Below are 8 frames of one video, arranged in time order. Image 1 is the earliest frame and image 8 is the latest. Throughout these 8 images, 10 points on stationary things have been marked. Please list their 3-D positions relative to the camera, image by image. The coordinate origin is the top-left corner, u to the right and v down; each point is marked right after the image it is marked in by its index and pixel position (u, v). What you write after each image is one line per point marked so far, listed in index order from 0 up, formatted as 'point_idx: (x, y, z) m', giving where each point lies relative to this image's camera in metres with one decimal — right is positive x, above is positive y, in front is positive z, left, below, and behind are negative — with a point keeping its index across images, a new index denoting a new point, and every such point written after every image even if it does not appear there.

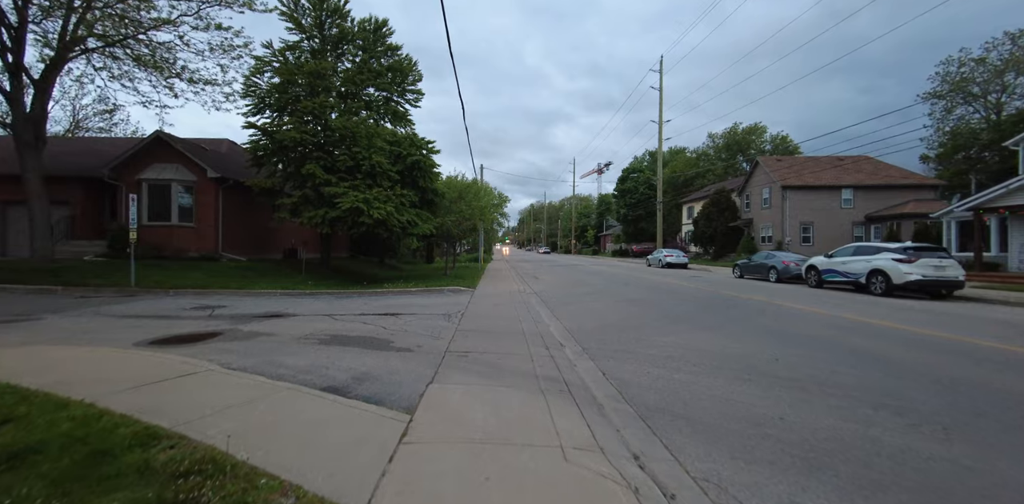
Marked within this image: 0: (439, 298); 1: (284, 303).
0: (-2.3, -1.5, +11.9) m
1: (-6.5, -1.5, +10.8) m
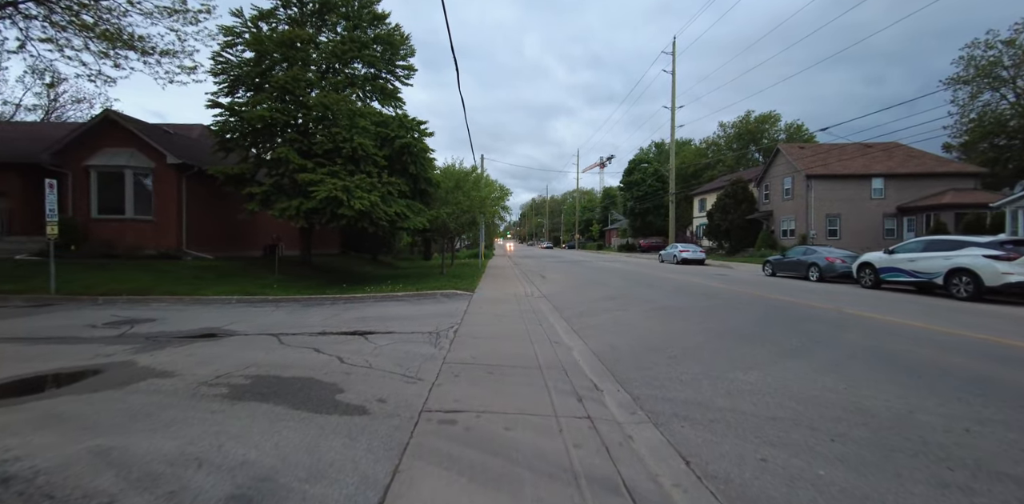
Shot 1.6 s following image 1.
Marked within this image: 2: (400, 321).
0: (-2.1, -1.5, +9.7) m
1: (-6.3, -1.5, +8.6) m
2: (-2.3, -1.5, +7.8) m
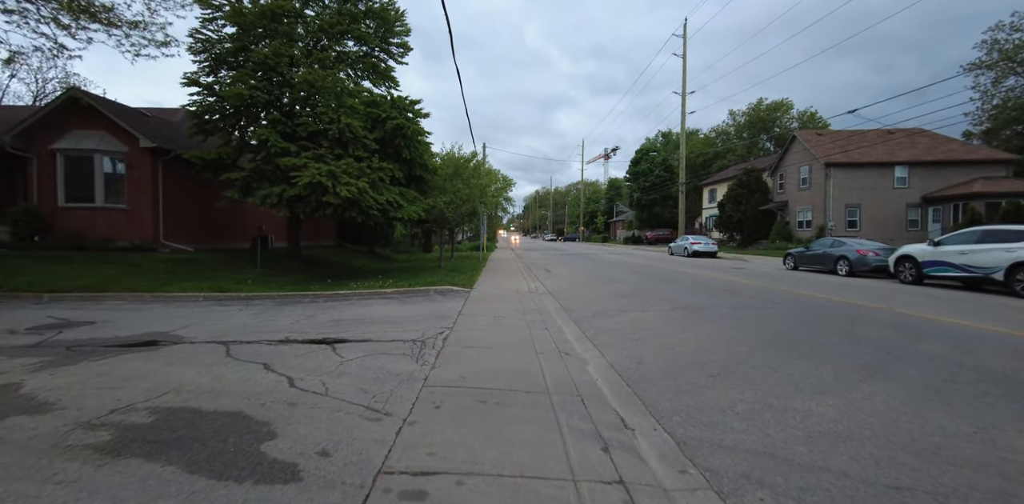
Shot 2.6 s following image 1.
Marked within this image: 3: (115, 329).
0: (-2.0, -1.3, +8.5) m
1: (-6.3, -1.3, +7.5) m
2: (-2.3, -1.3, +6.6) m
3: (-6.7, -1.3, +6.3) m
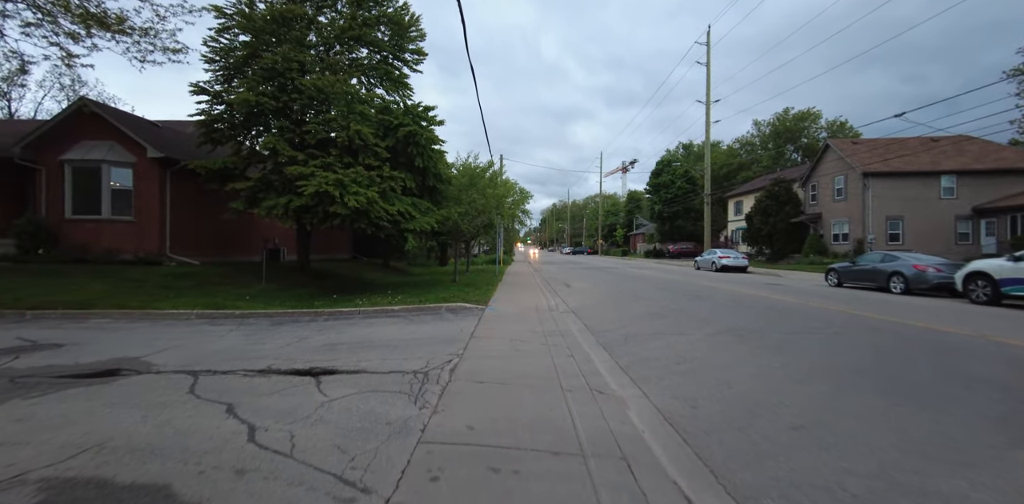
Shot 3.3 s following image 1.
0: (-1.7, -1.6, +7.6) m
1: (-6.0, -1.5, +6.7) m
2: (-2.0, -1.5, +5.7) m
3: (-6.4, -1.5, +5.6) m
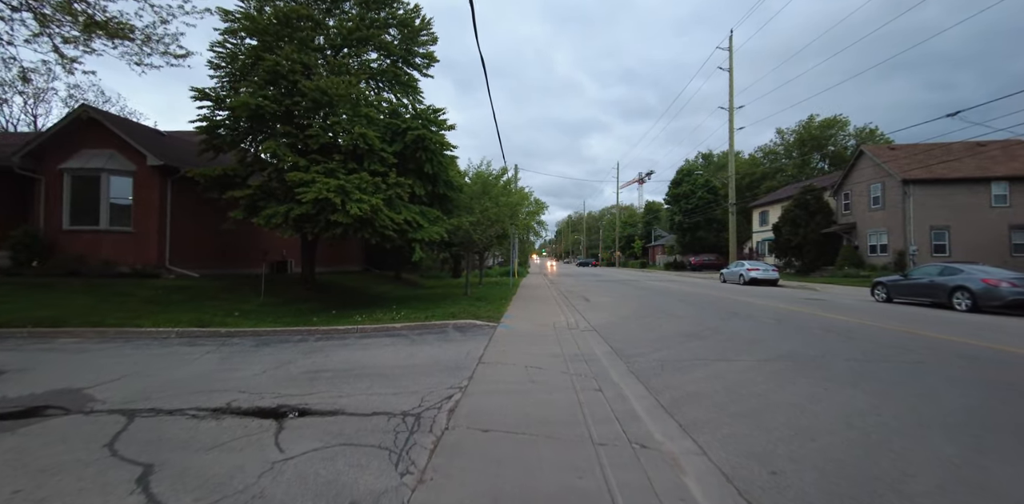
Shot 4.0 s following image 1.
0: (-1.4, -1.8, +6.6) m
1: (-5.7, -1.7, +5.9) m
2: (-1.8, -1.7, +4.8) m
3: (-6.3, -1.6, +4.8) m
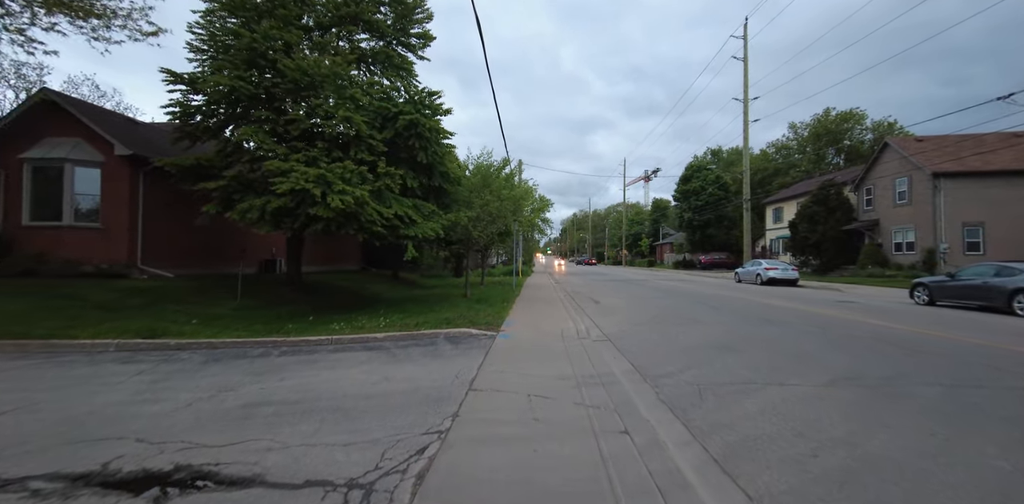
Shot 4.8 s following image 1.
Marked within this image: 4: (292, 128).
0: (-1.4, -1.7, +5.4) m
1: (-5.7, -1.7, +4.7) m
2: (-1.8, -1.6, +3.6) m
3: (-6.3, -1.6, +3.6) m
4: (-6.4, +3.6, +10.9) m
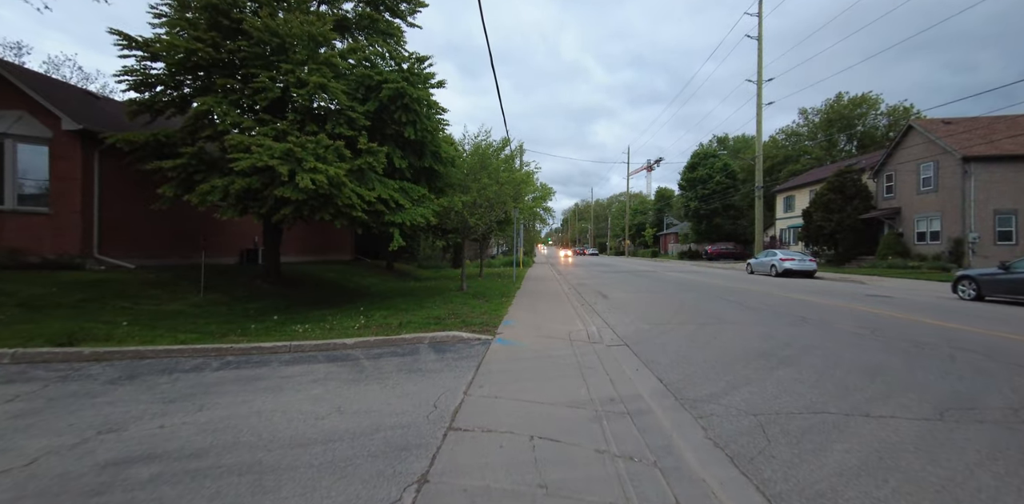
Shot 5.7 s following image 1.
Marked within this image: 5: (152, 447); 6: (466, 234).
0: (-1.4, -1.6, +4.1) m
1: (-5.8, -1.5, +3.5) m
2: (-1.9, -1.5, +2.3) m
3: (-6.3, -1.5, +2.4) m
4: (-6.4, +3.9, +9.5) m
5: (-2.8, -1.5, +2.9) m
6: (-1.8, +0.7, +14.5) m
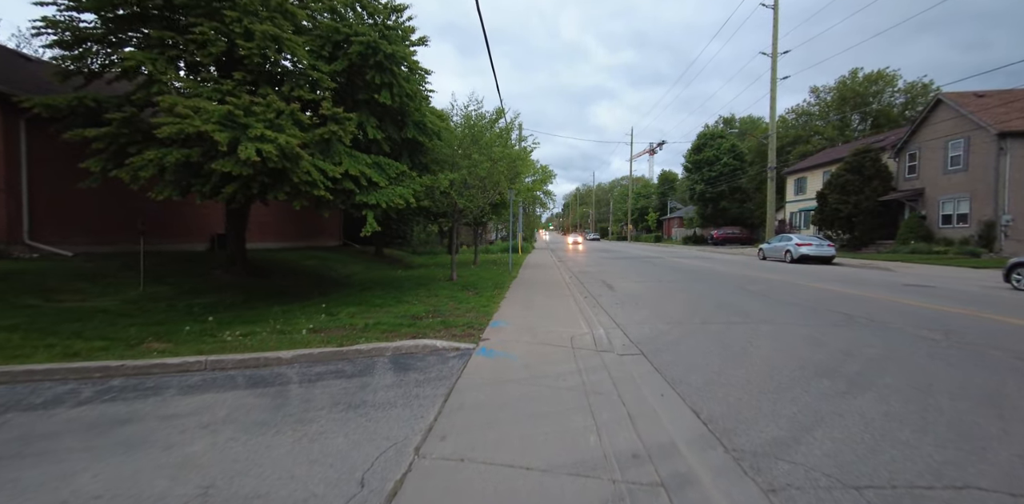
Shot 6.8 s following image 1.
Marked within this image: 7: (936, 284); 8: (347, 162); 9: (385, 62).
0: (-1.6, -1.5, +2.8) m
1: (-6.0, -1.5, +2.1) m
2: (-2.1, -1.5, +0.9) m
3: (-6.5, -1.5, +1.0) m
4: (-6.6, +4.2, +7.9) m
5: (-2.9, -1.5, +1.5) m
6: (-2.0, +1.2, +13.0) m
7: (+14.1, -1.1, +12.4) m
8: (-3.5, +1.9, +8.0) m
9: (-3.0, +4.4, +8.8) m
